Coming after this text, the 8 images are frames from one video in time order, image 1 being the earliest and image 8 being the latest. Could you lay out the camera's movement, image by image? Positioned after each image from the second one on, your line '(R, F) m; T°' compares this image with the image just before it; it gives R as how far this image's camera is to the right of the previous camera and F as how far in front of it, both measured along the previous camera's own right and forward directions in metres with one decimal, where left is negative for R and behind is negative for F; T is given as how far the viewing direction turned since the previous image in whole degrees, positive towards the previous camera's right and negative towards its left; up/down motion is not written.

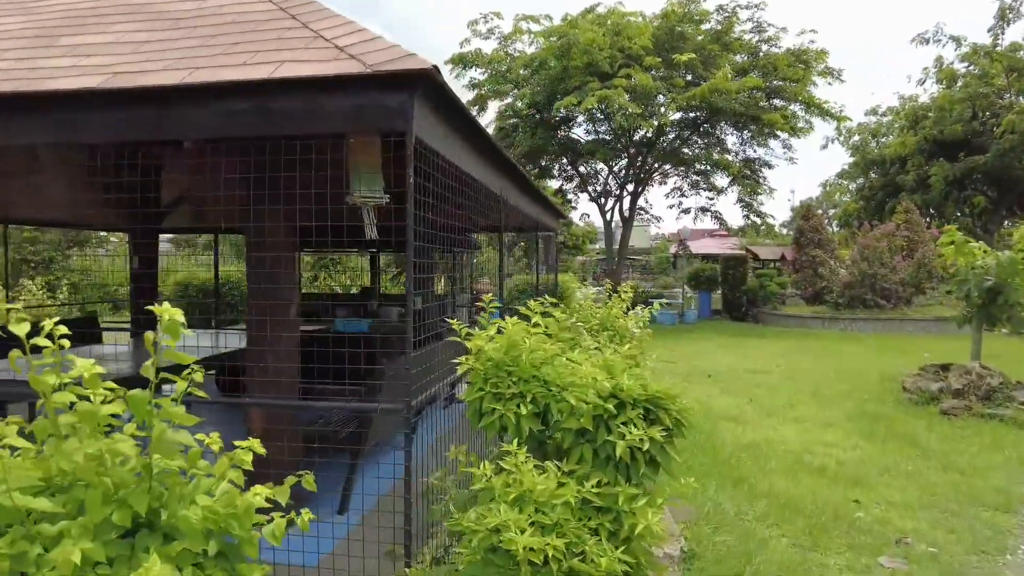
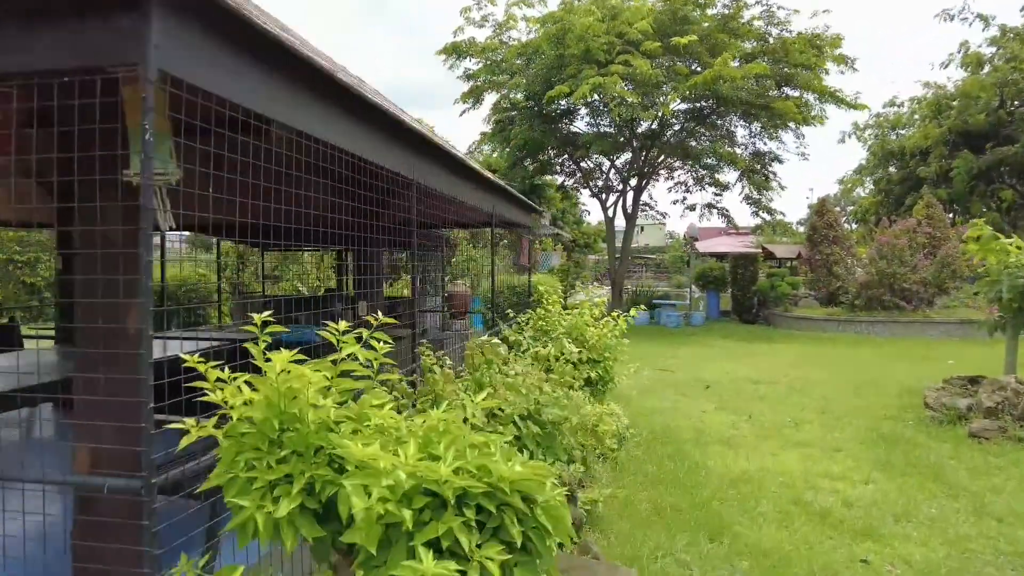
(+0.4, +0.7) m; -1°
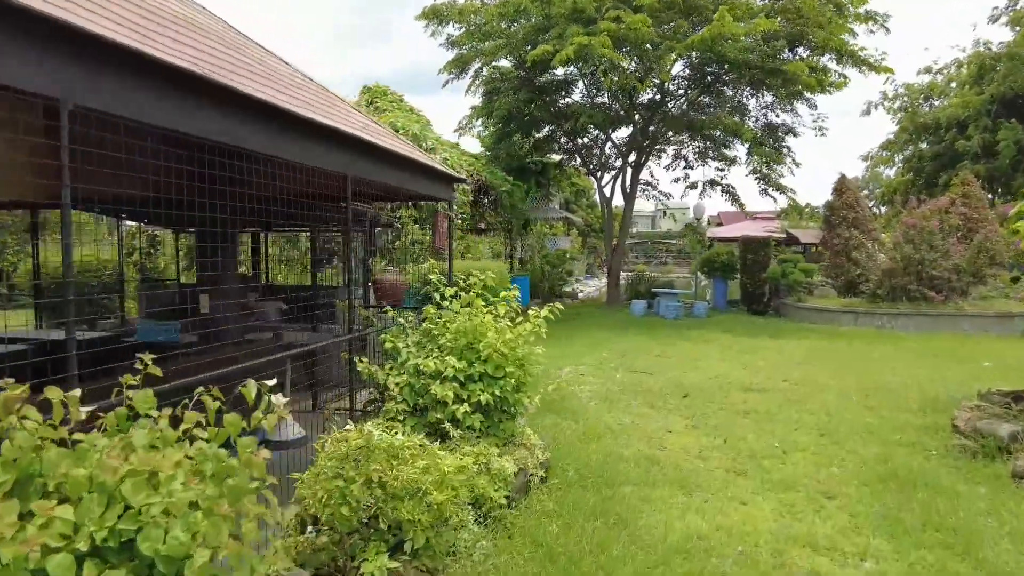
(+0.8, +1.2) m; -2°
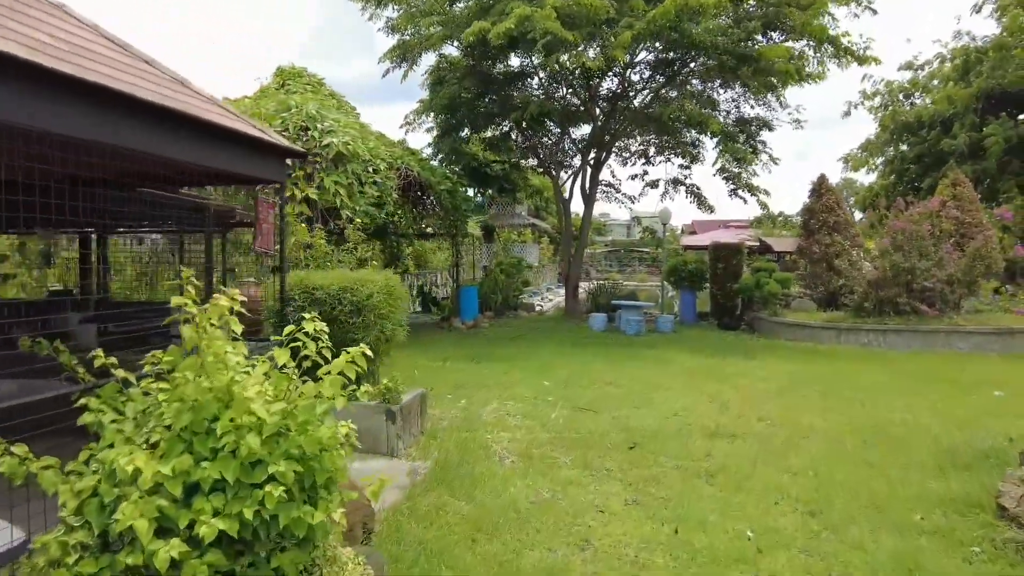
(+0.6, +1.4) m; +2°
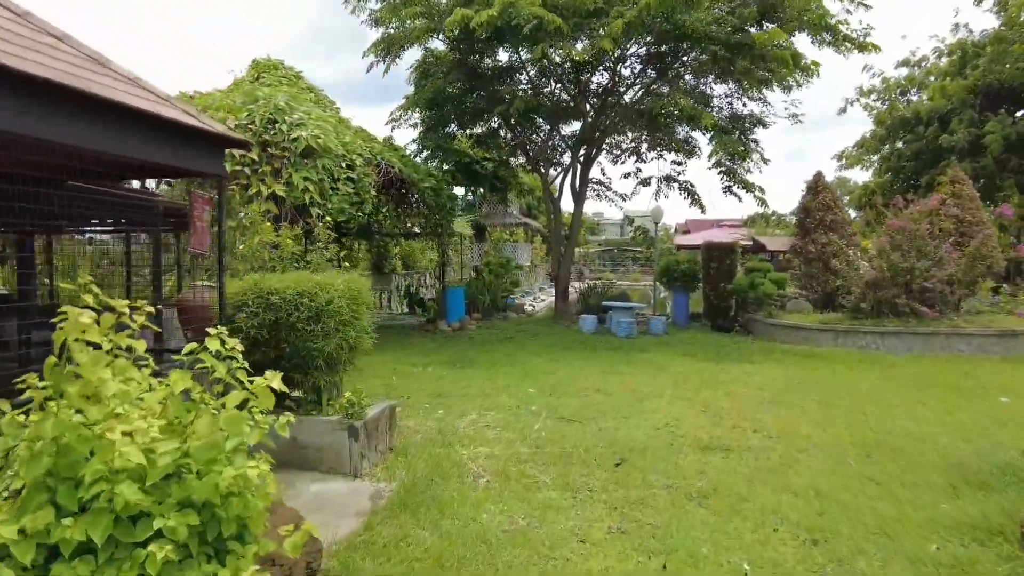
(+0.1, +0.3) m; +1°
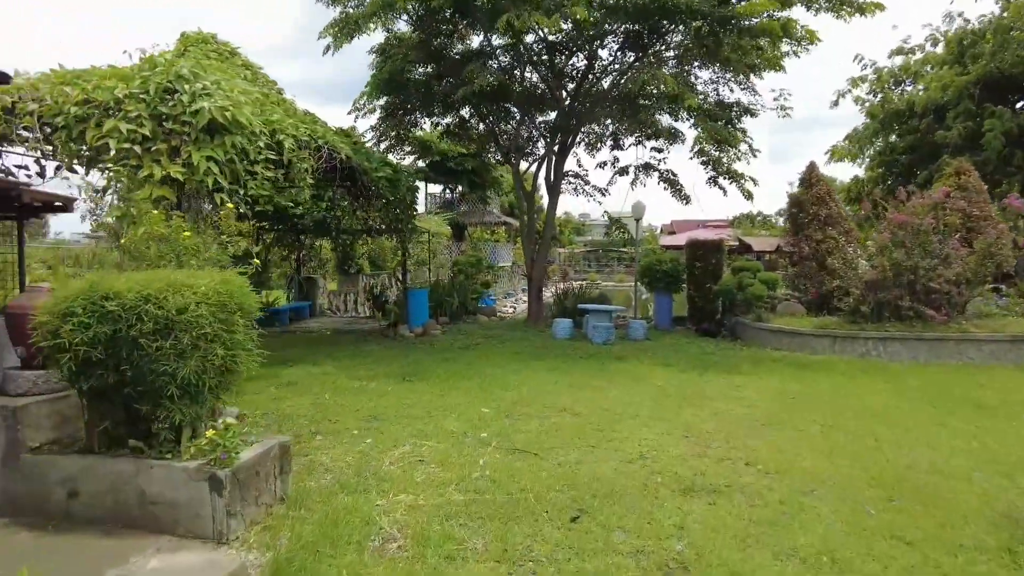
(+0.3, +0.9) m; +1°
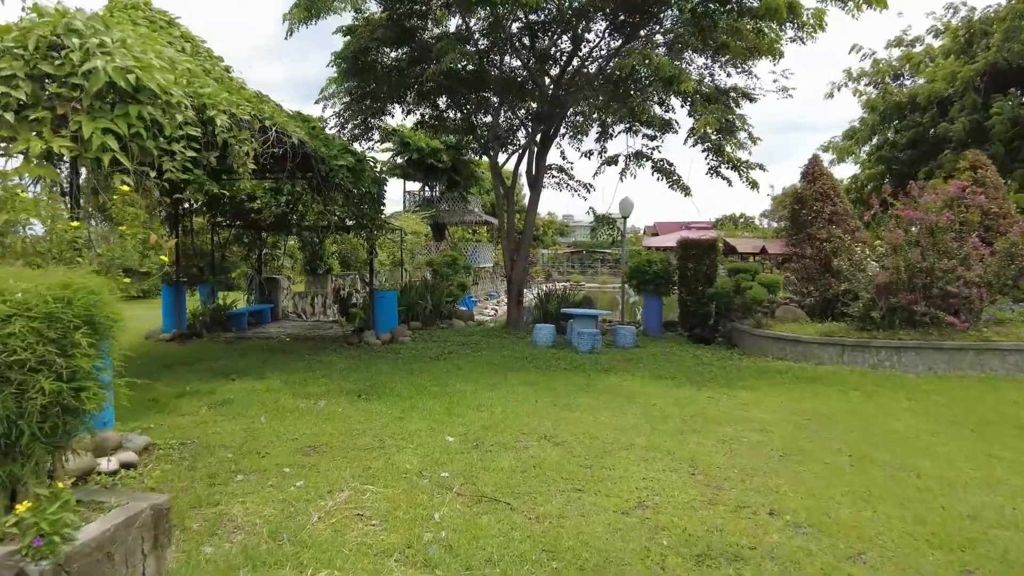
(+0.1, +0.8) m; +1°
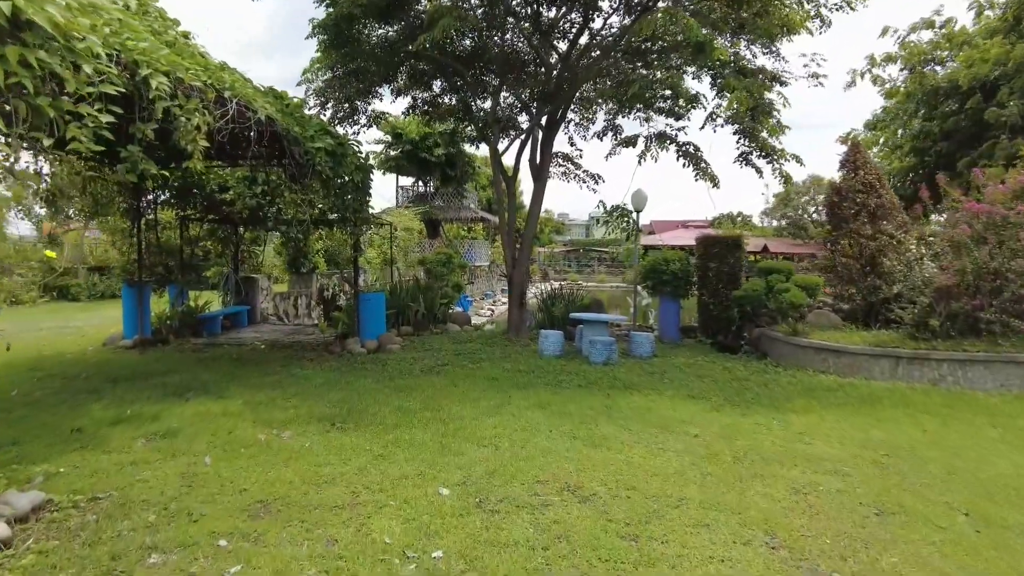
(-0.1, +1.0) m; 0°
